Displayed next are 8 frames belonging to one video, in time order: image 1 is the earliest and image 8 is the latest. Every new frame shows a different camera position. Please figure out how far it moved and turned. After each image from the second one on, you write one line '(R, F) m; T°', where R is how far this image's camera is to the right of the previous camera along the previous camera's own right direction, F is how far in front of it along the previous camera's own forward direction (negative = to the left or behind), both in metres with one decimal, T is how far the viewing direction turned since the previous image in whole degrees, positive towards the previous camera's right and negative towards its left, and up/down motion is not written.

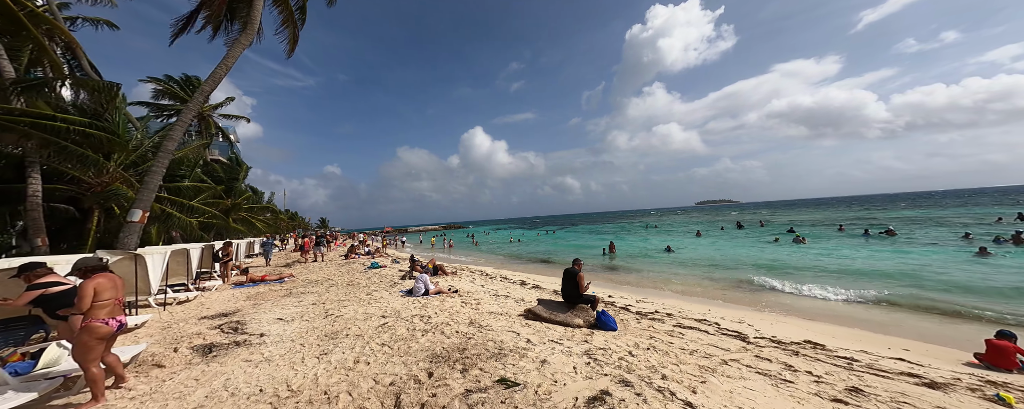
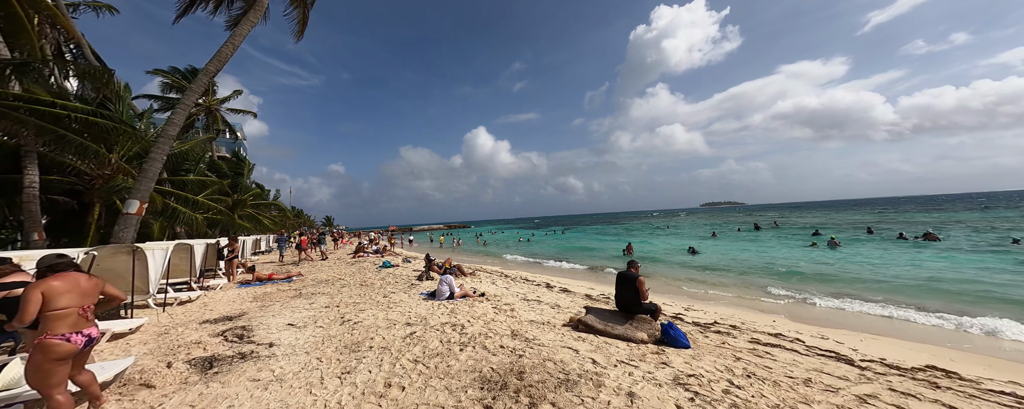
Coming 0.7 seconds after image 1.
(-0.6, +0.7) m; -1°
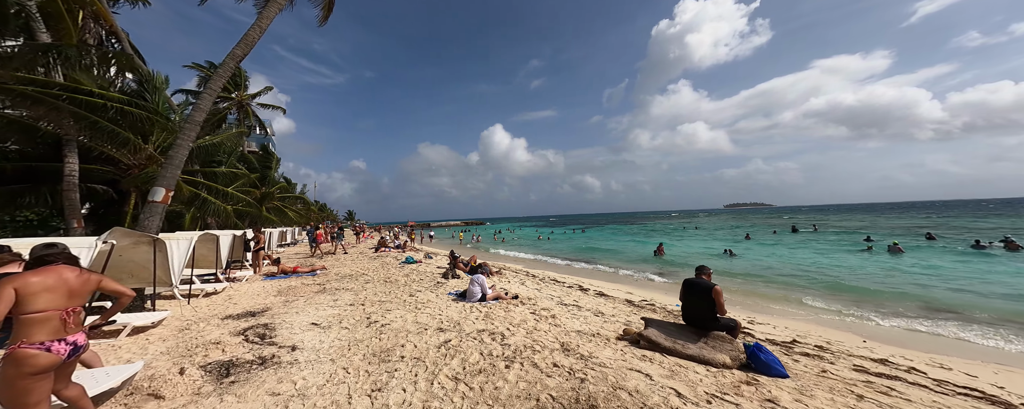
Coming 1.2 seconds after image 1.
(-0.4, +0.6) m; -3°
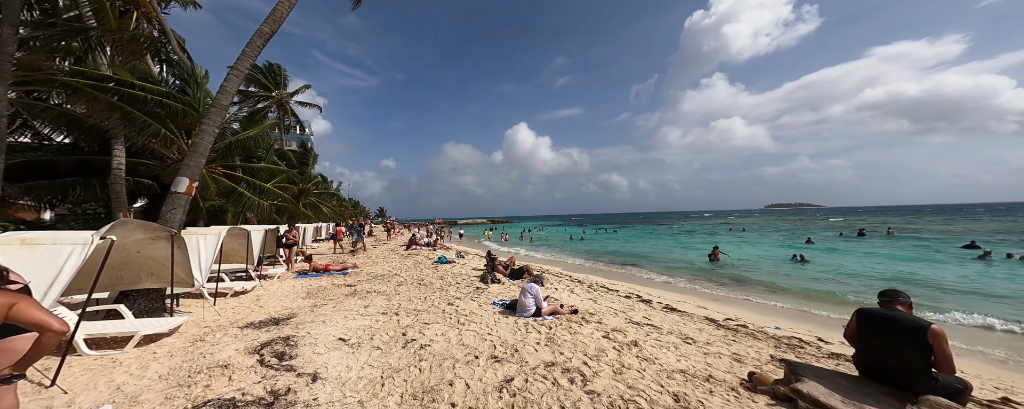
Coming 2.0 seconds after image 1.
(-0.6, +1.0) m; -5°
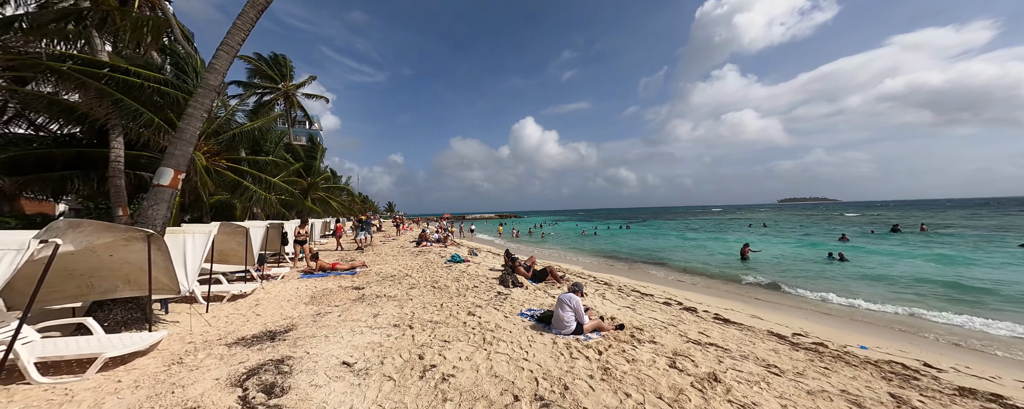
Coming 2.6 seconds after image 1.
(-0.4, +0.8) m; -1°
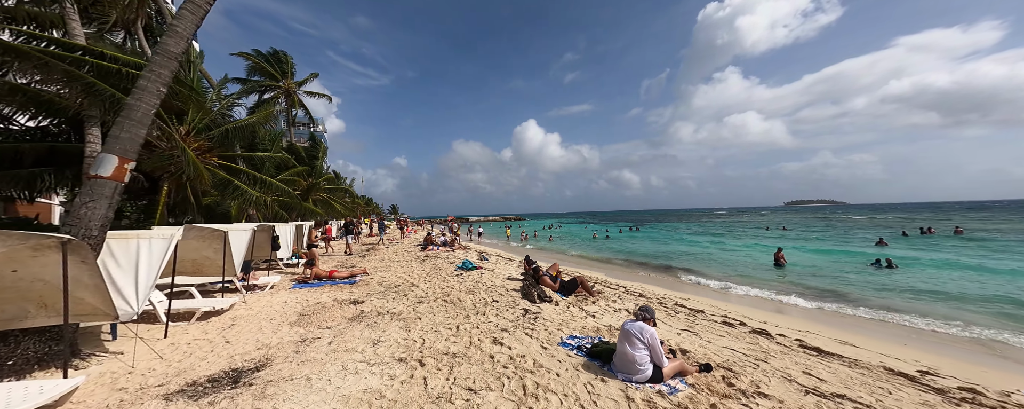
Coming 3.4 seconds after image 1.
(-0.4, +1.1) m; -1°
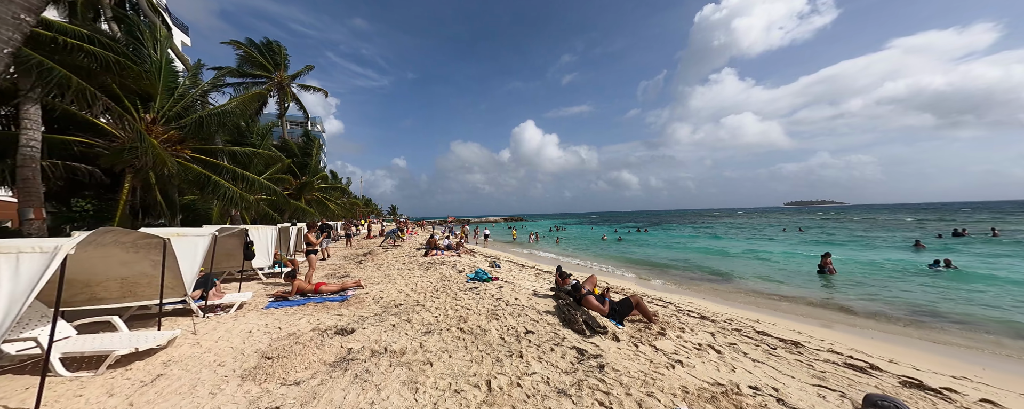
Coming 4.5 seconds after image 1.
(-0.6, +1.5) m; 0°
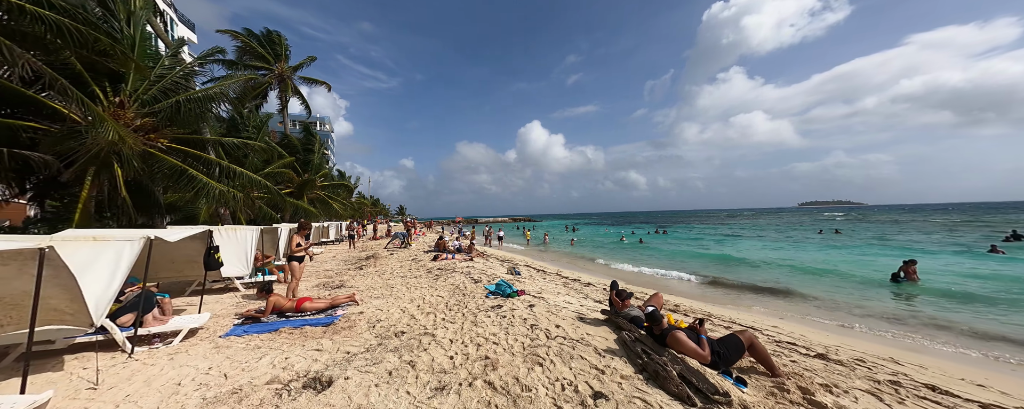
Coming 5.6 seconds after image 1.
(-0.5, +1.6) m; -1°
